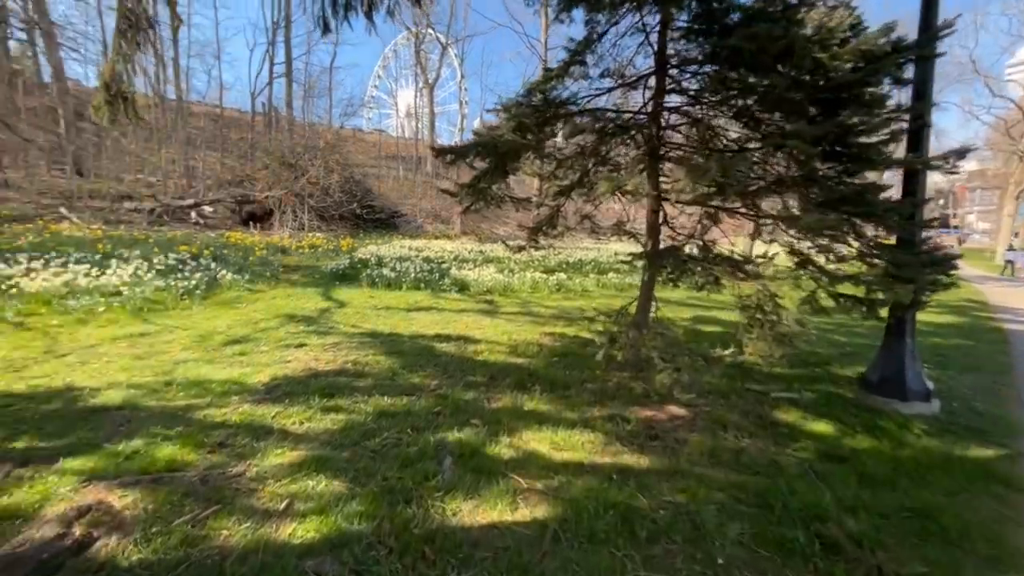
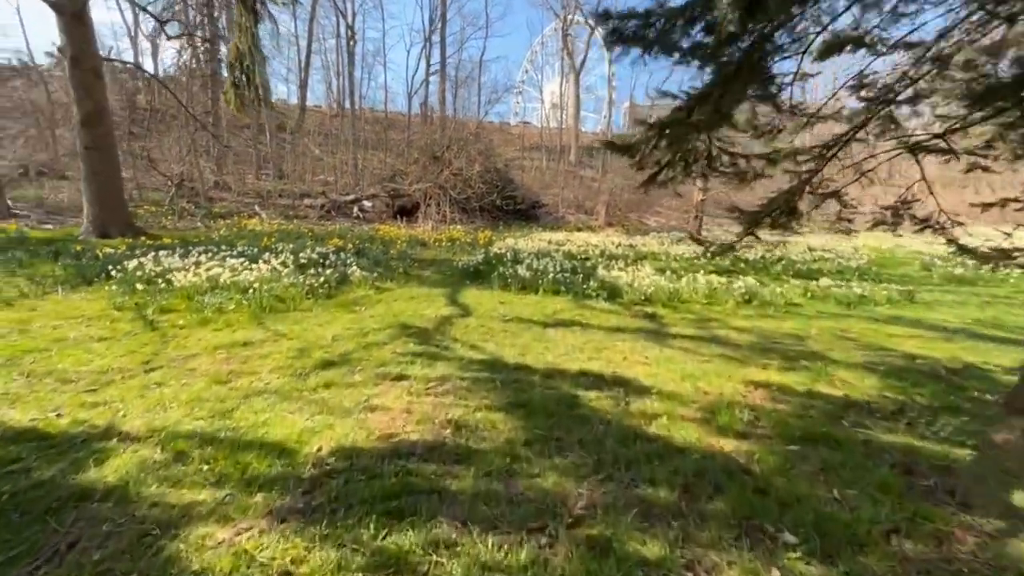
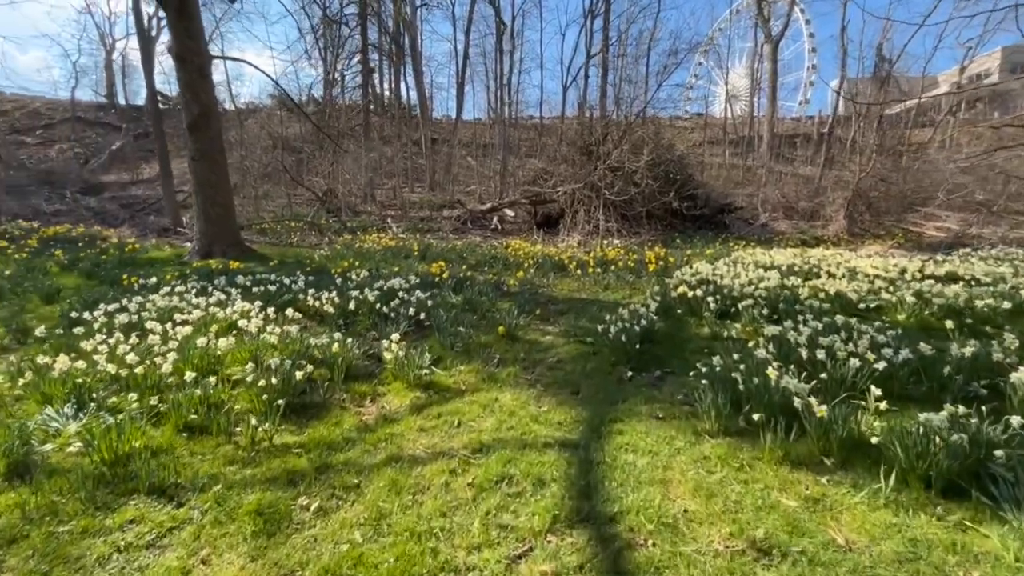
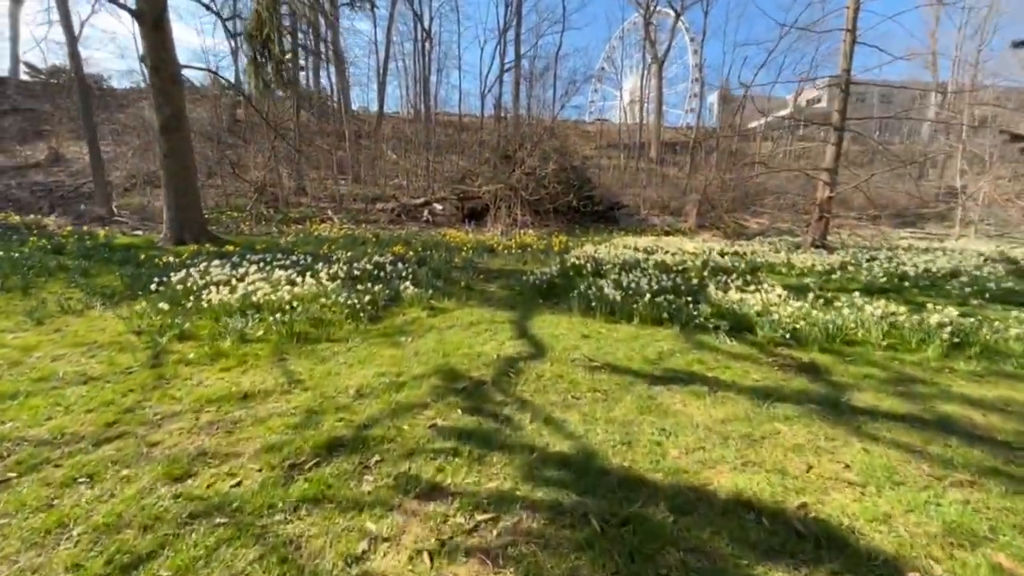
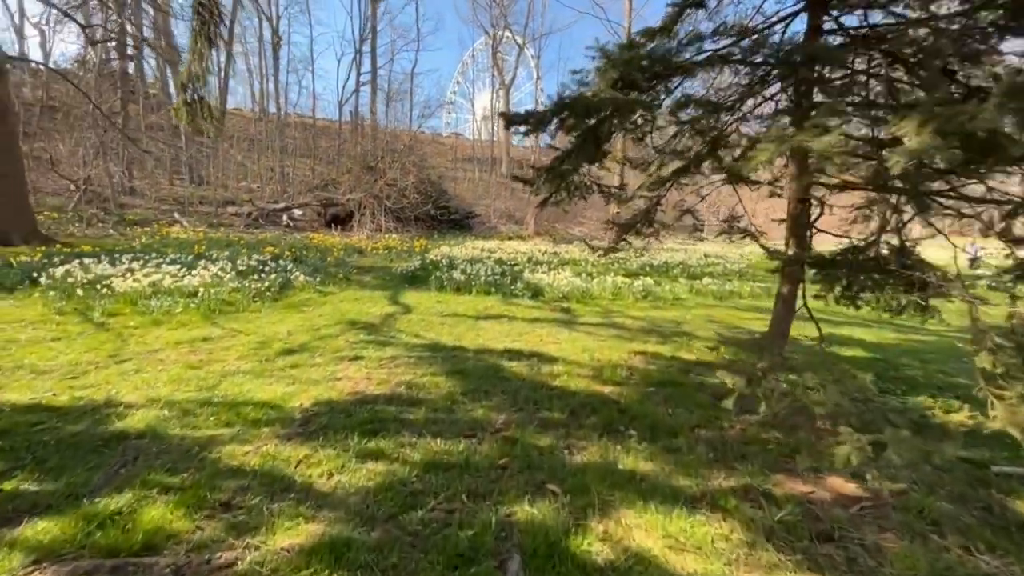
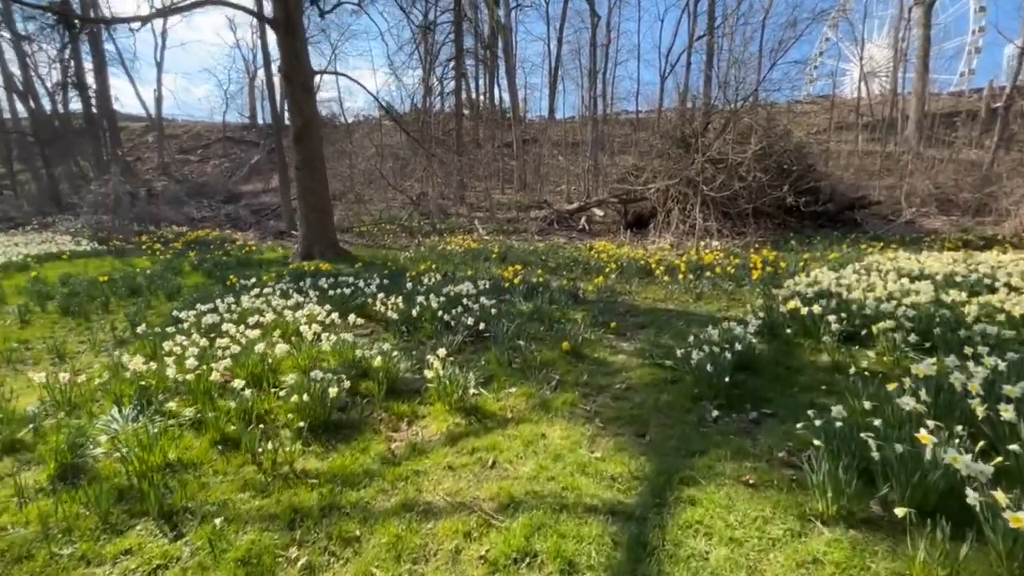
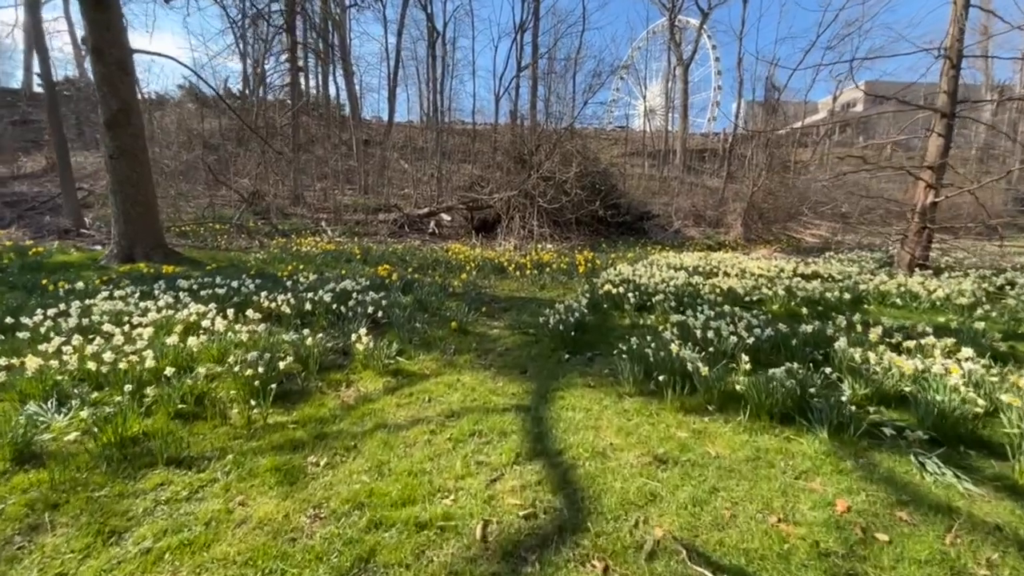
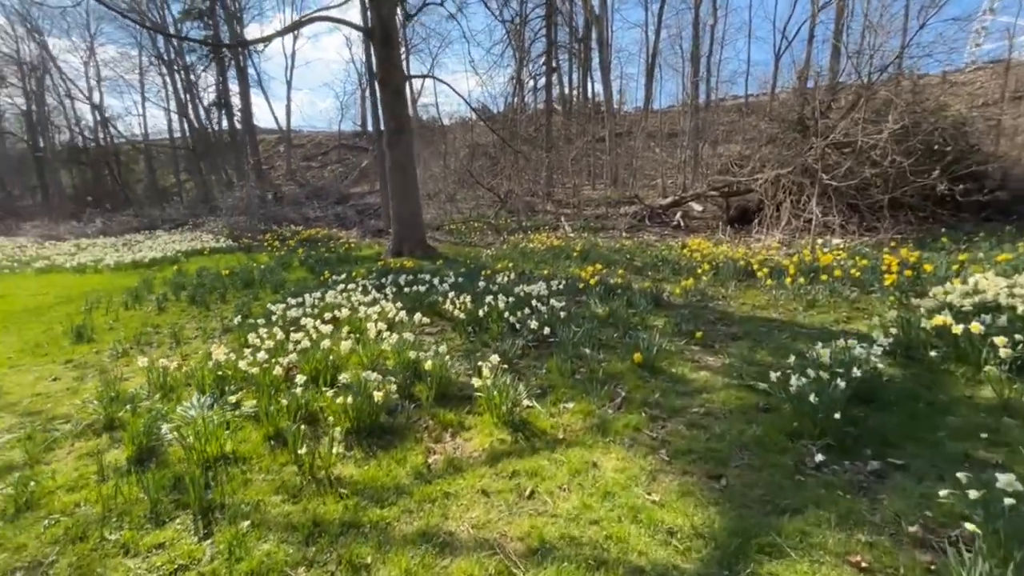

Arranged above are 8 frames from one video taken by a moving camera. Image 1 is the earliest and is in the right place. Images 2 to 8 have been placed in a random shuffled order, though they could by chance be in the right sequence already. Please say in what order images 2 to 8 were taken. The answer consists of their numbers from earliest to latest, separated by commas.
5, 2, 4, 7, 3, 6, 8
